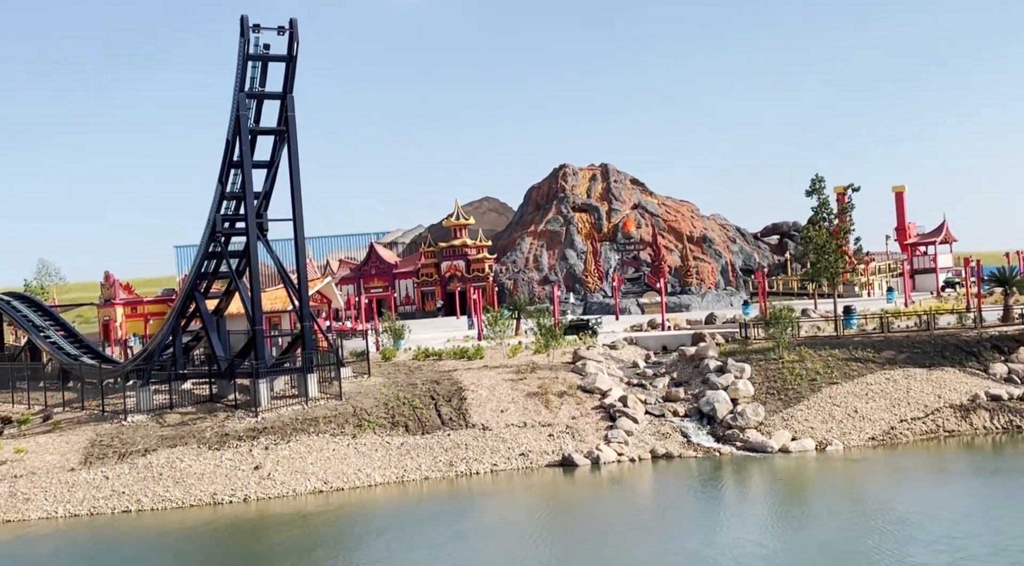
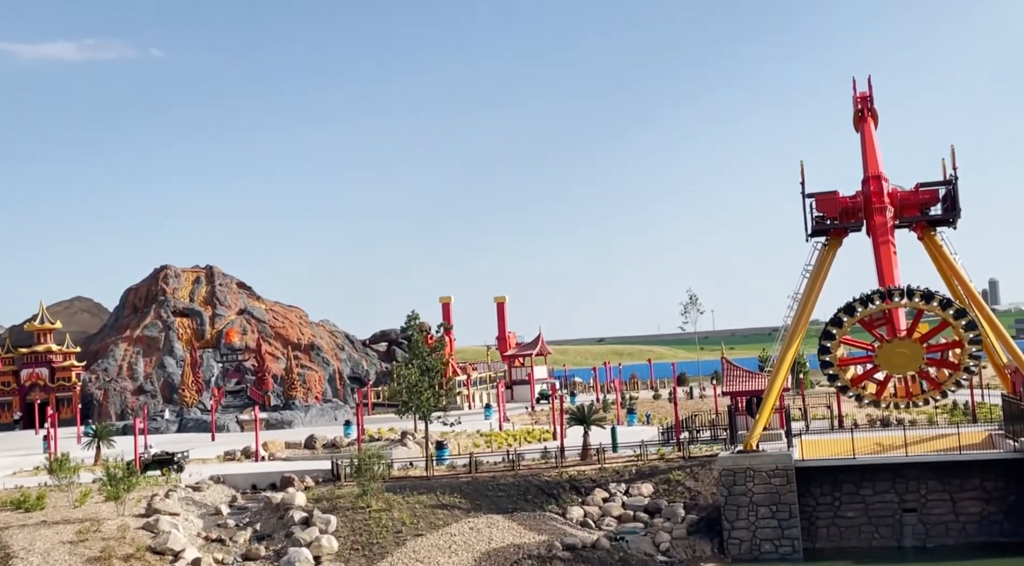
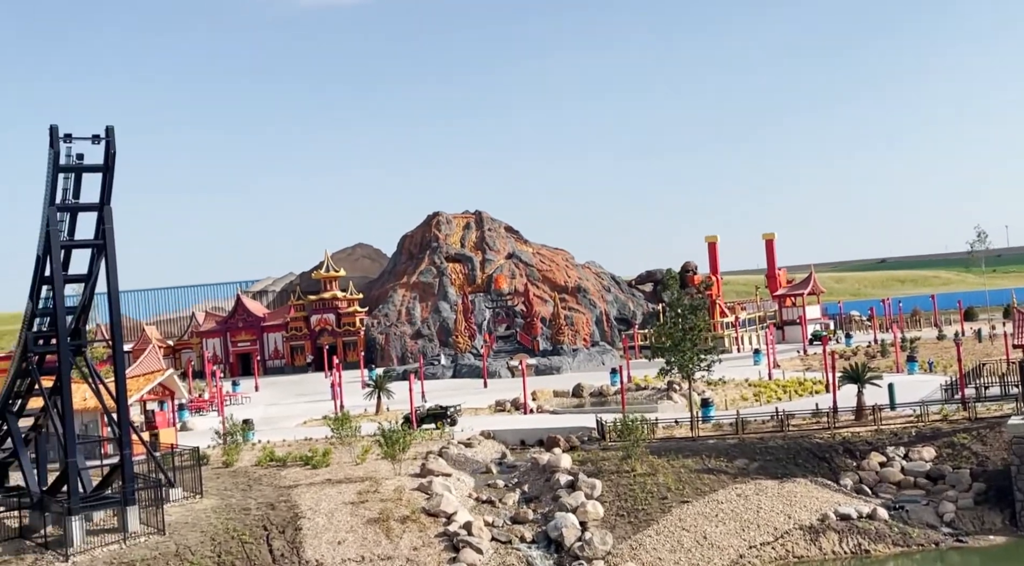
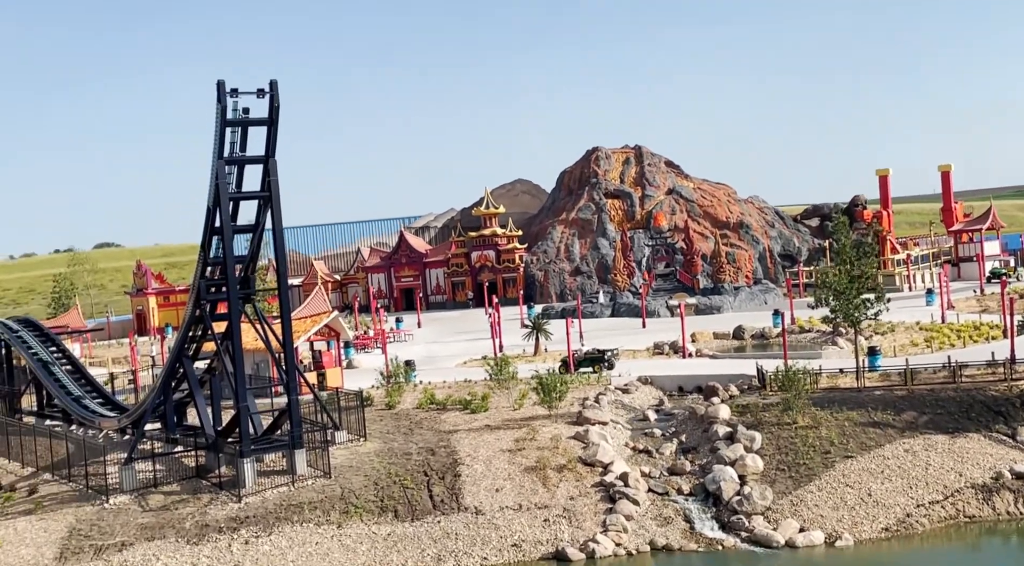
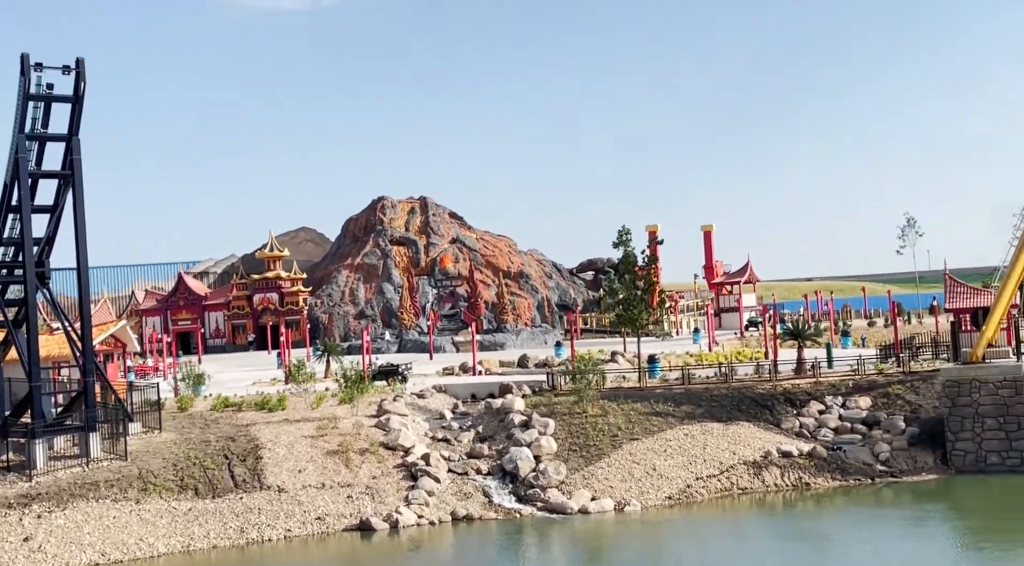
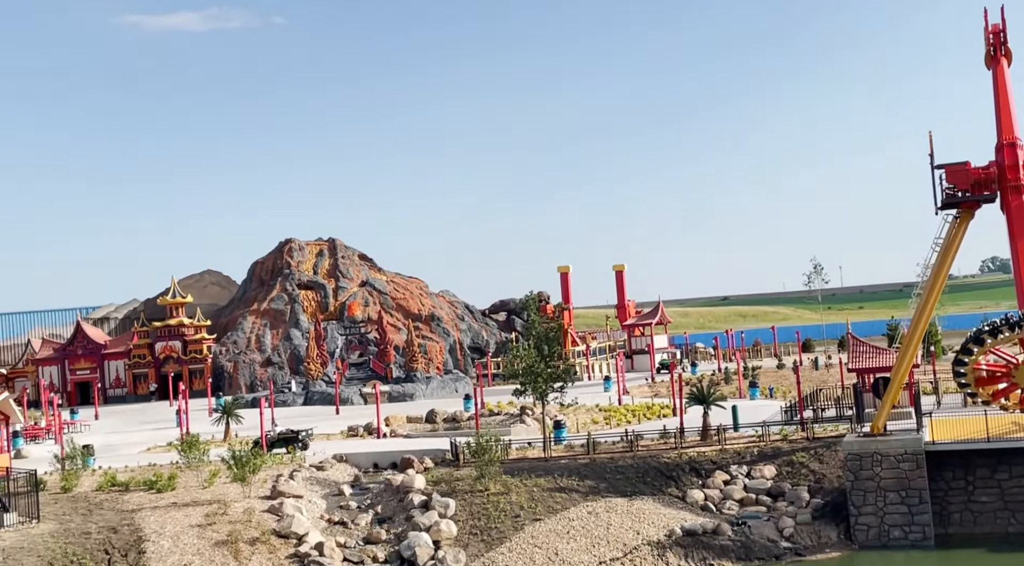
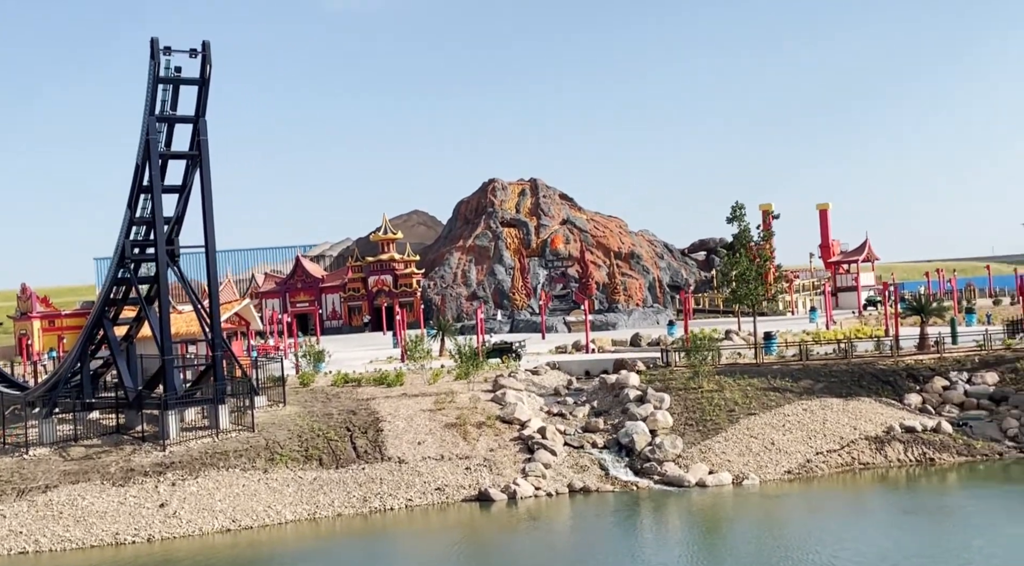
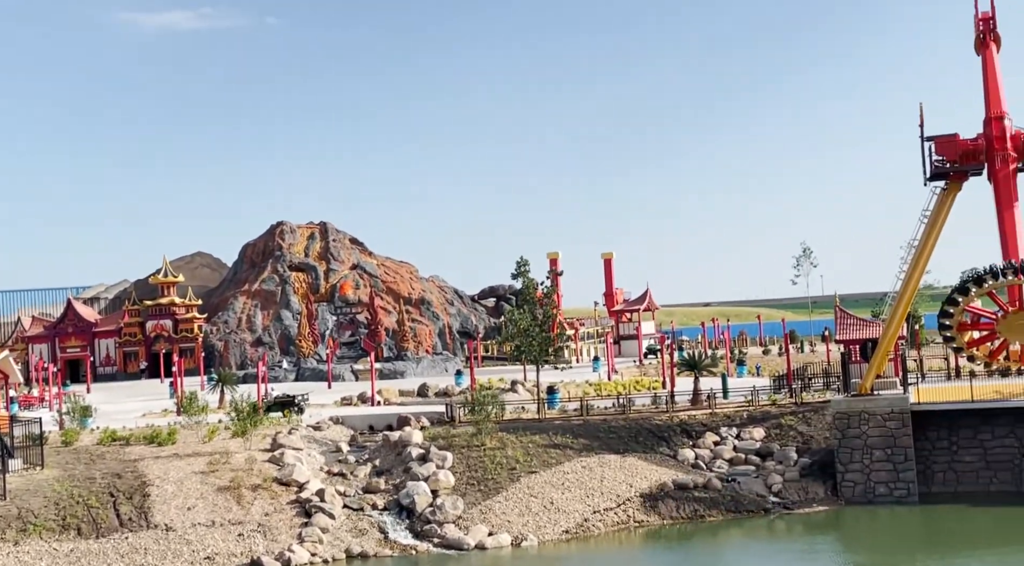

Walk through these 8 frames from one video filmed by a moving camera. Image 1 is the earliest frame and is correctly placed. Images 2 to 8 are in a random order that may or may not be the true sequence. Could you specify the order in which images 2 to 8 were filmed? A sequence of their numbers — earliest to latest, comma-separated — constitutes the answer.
7, 5, 8, 2, 6, 3, 4
